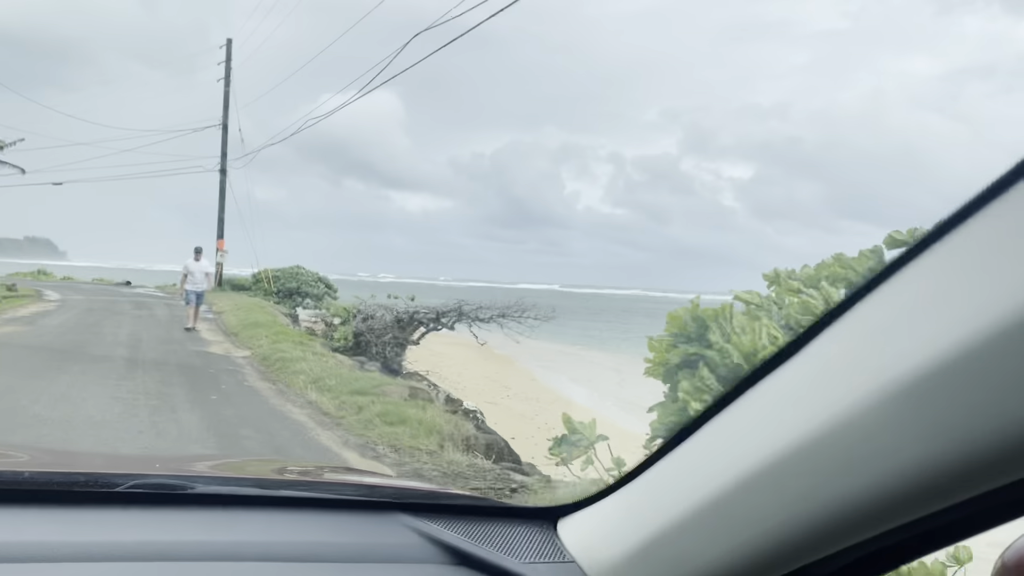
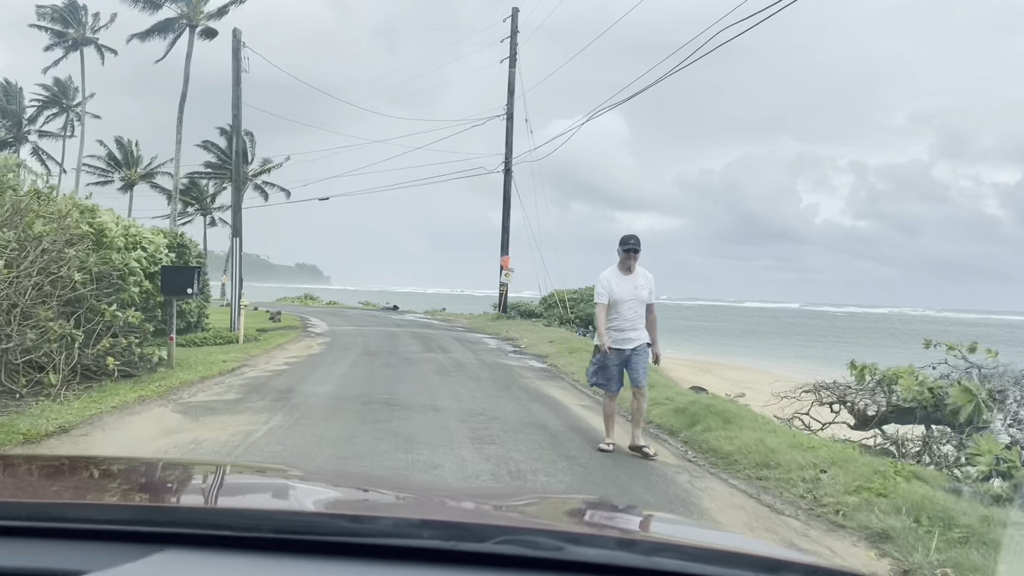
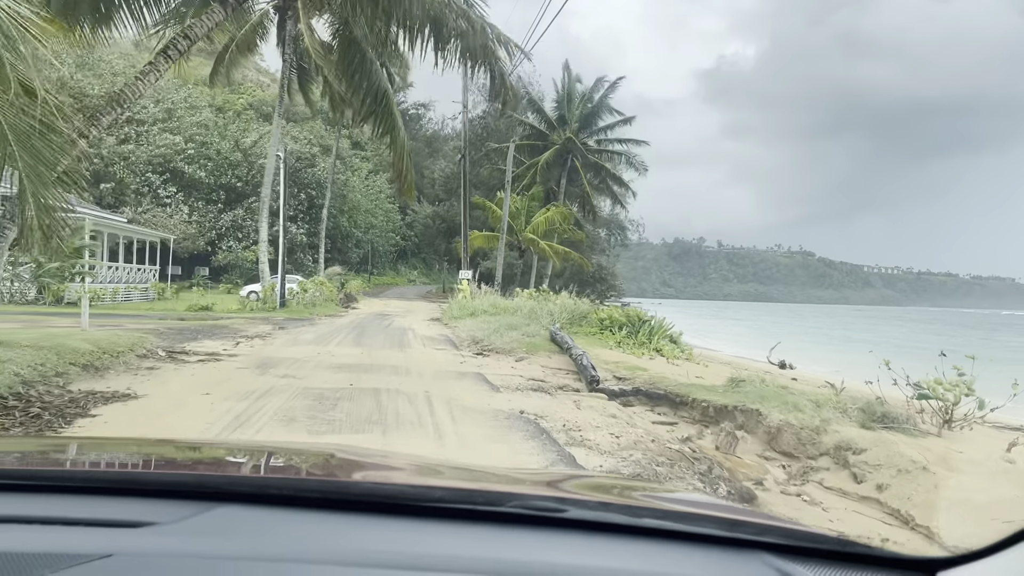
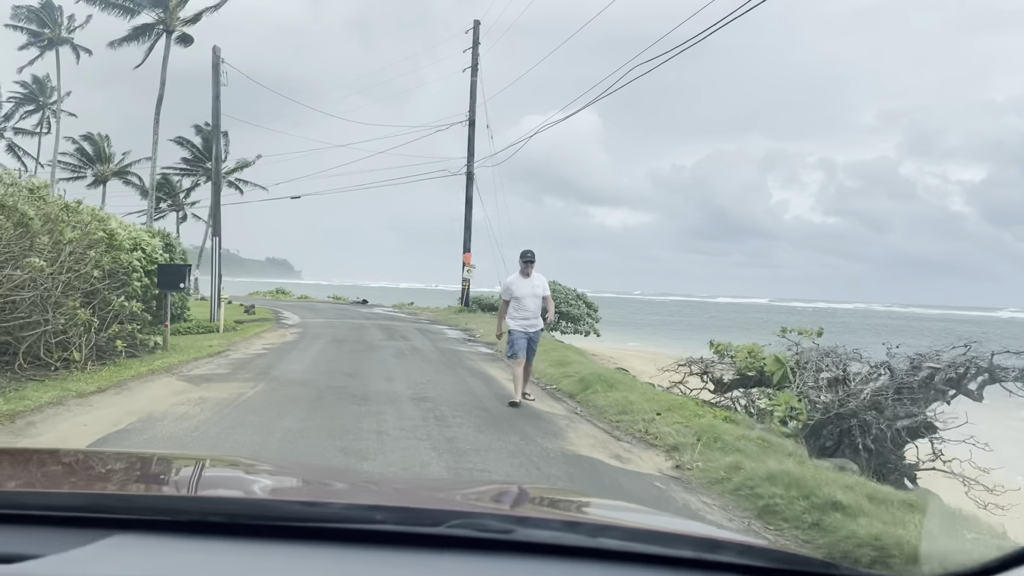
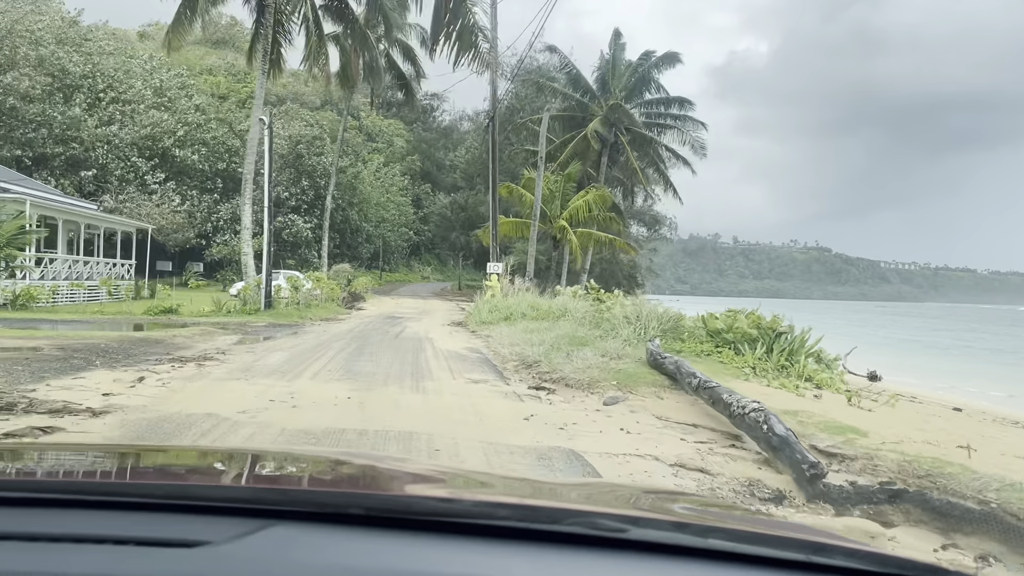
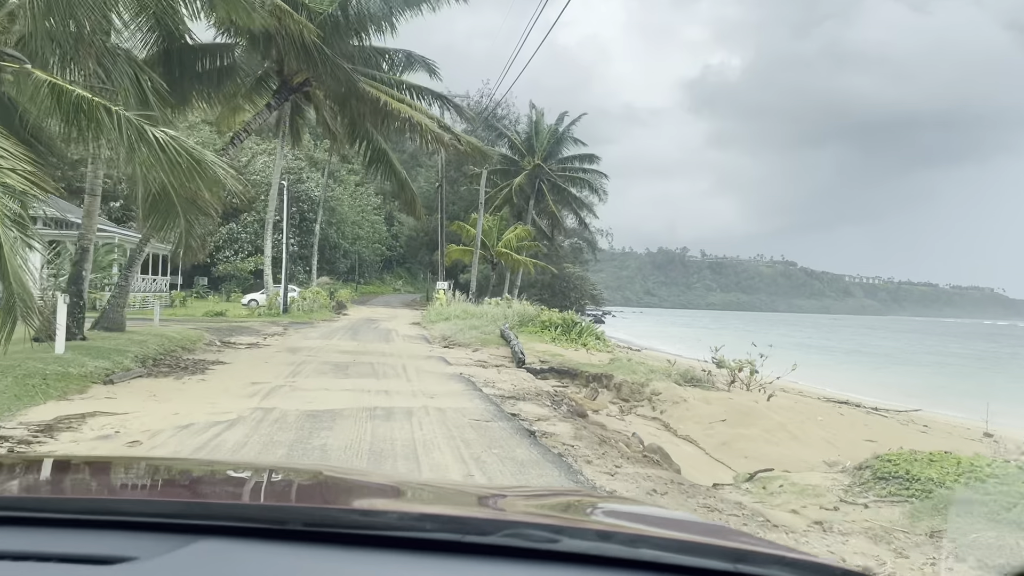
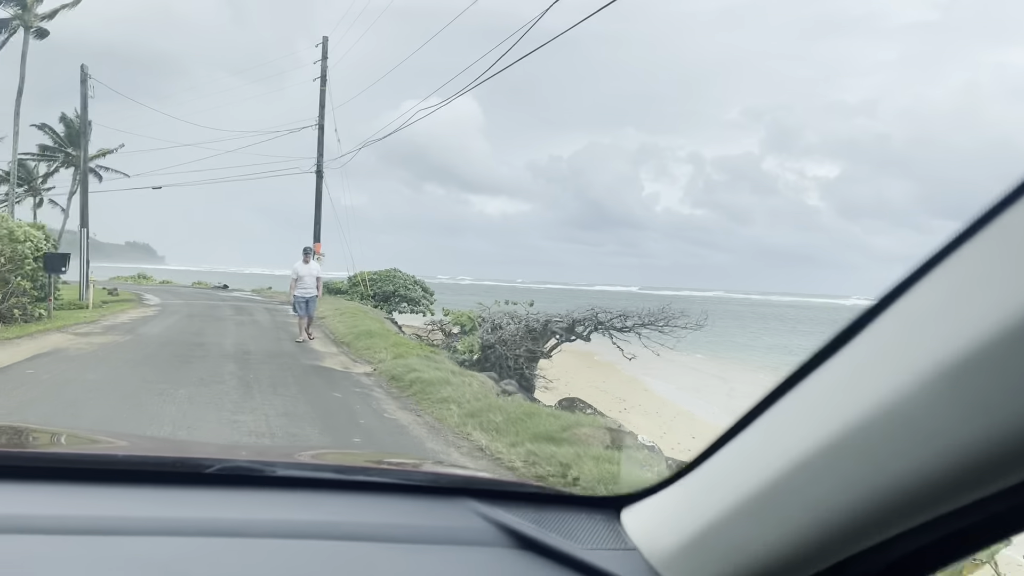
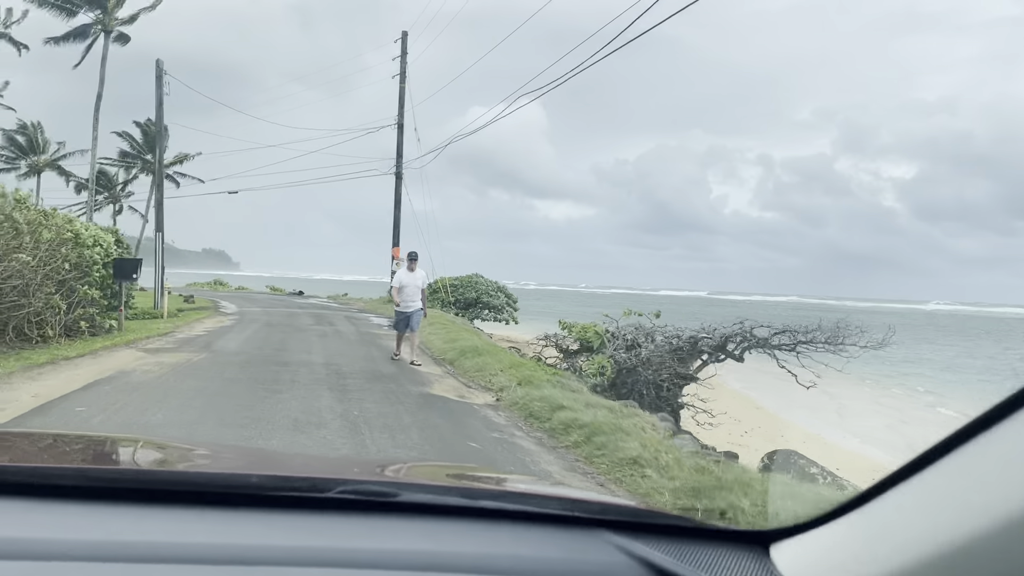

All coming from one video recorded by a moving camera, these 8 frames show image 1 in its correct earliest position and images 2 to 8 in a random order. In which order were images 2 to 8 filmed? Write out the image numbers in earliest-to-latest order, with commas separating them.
7, 8, 4, 2, 6, 3, 5
